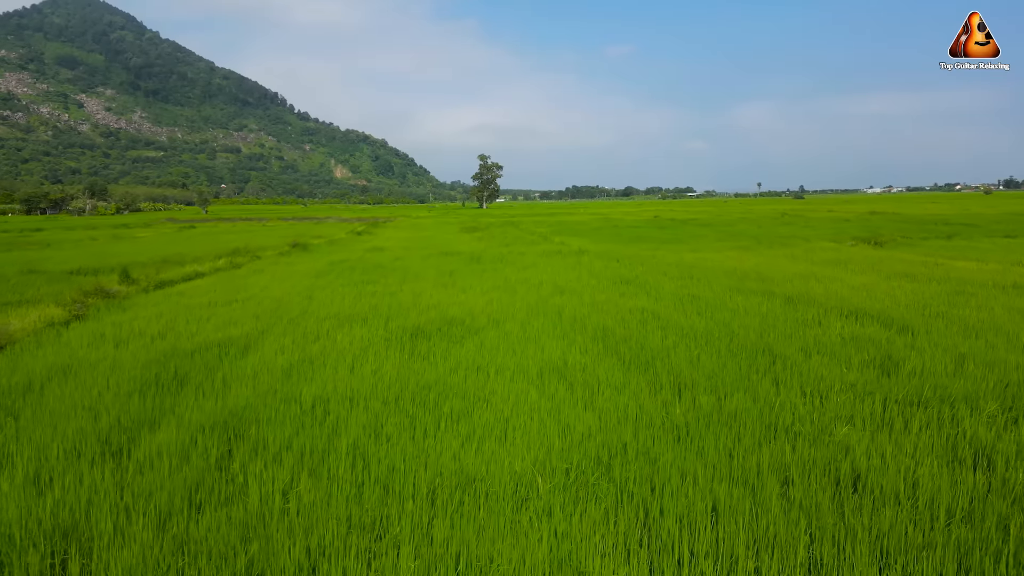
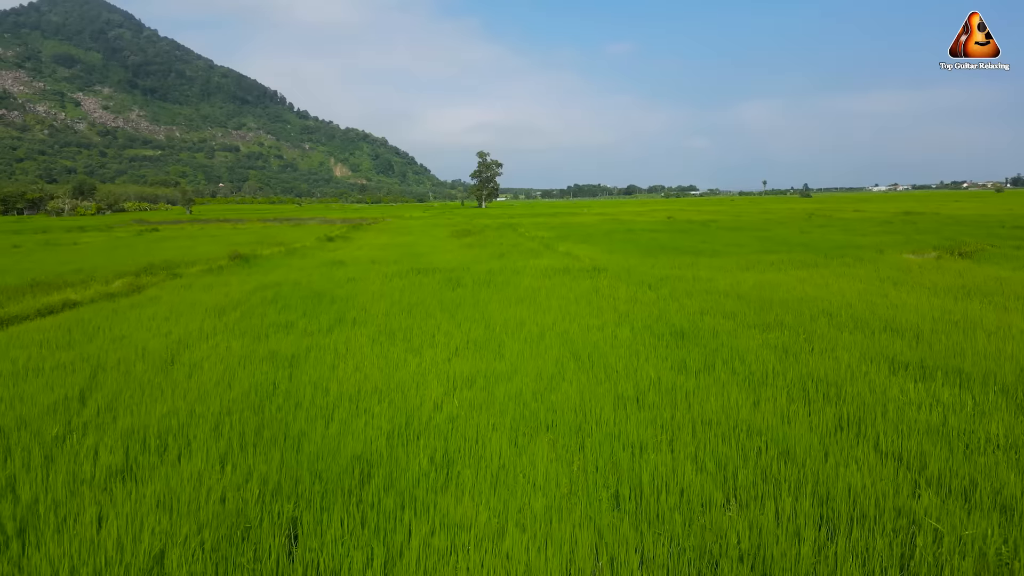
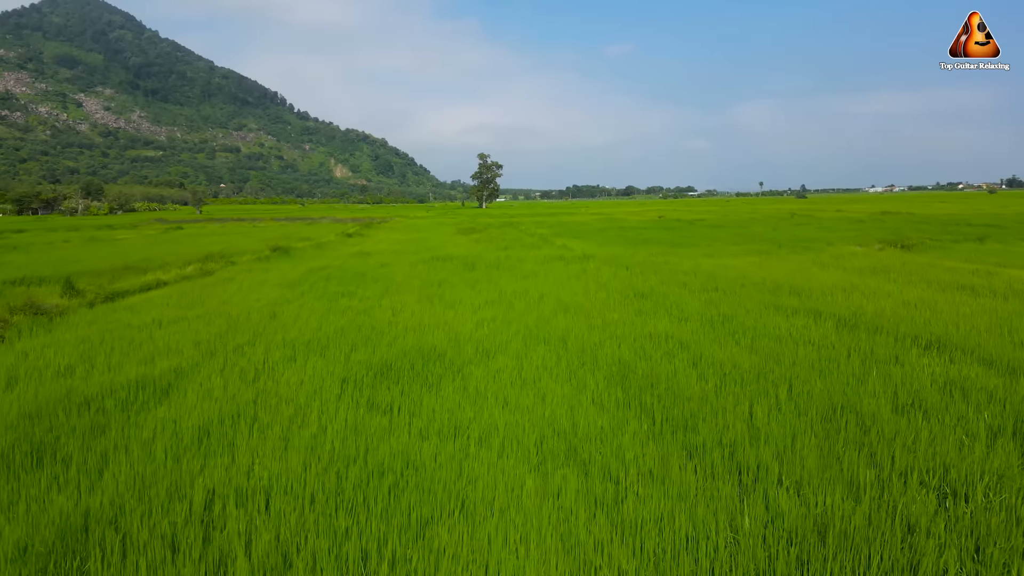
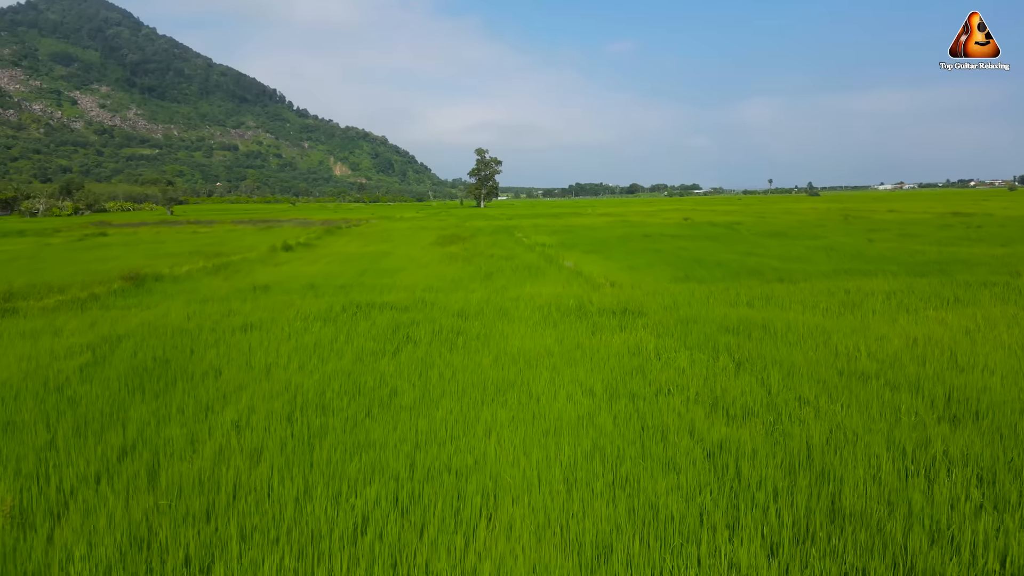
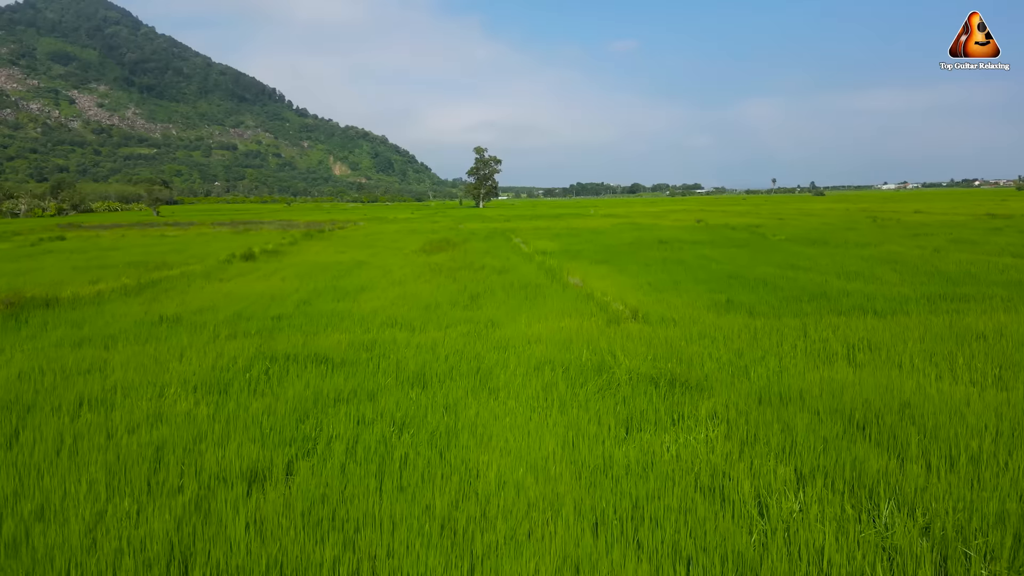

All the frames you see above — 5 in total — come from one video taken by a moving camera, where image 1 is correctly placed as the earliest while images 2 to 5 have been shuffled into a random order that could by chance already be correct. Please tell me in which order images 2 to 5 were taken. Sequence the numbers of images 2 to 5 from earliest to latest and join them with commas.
3, 2, 4, 5
